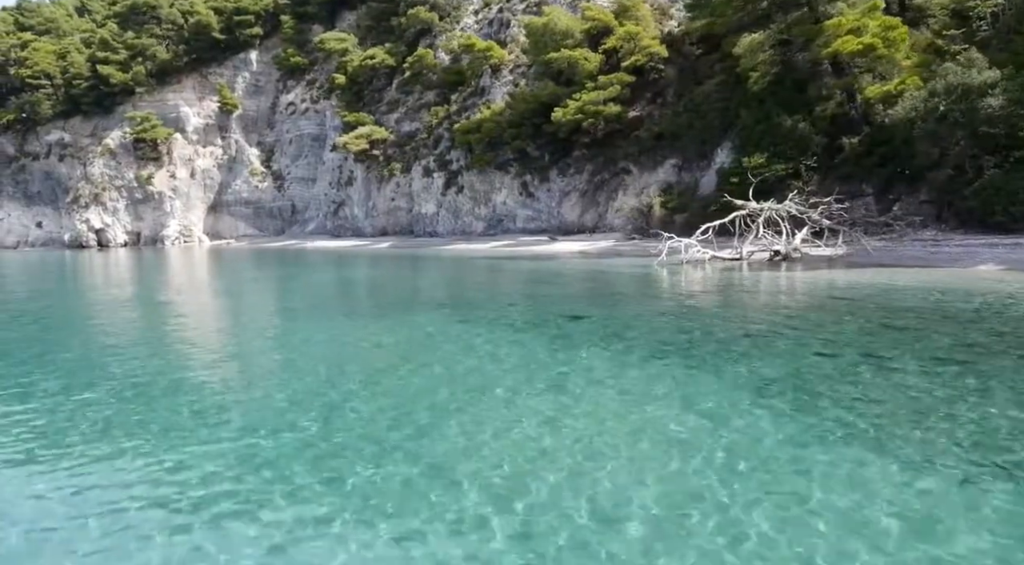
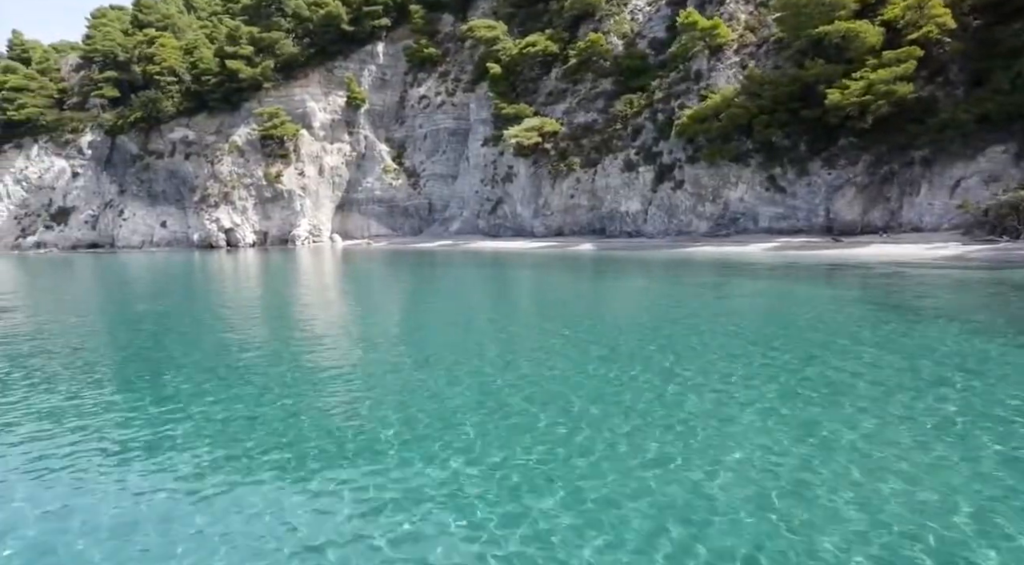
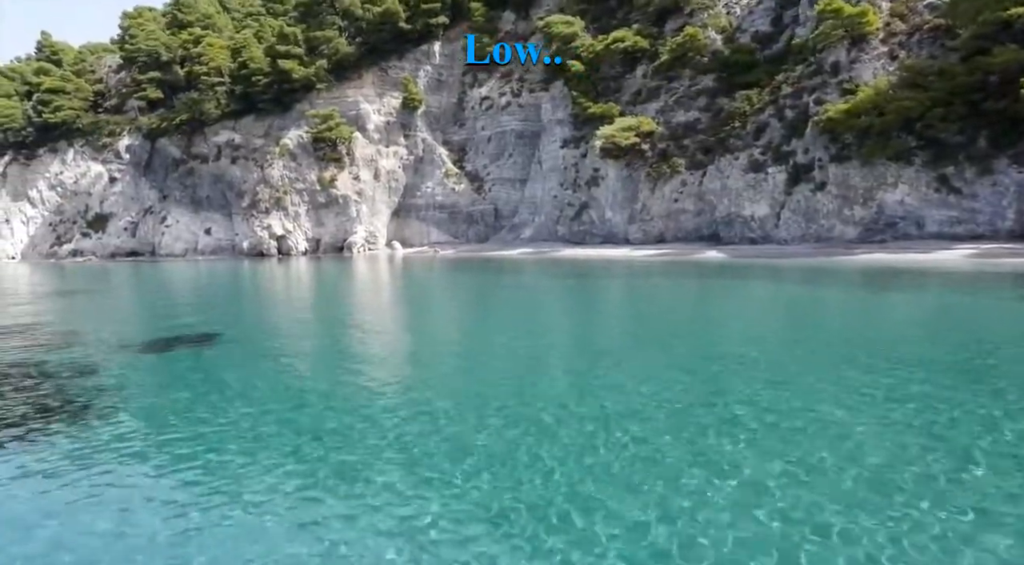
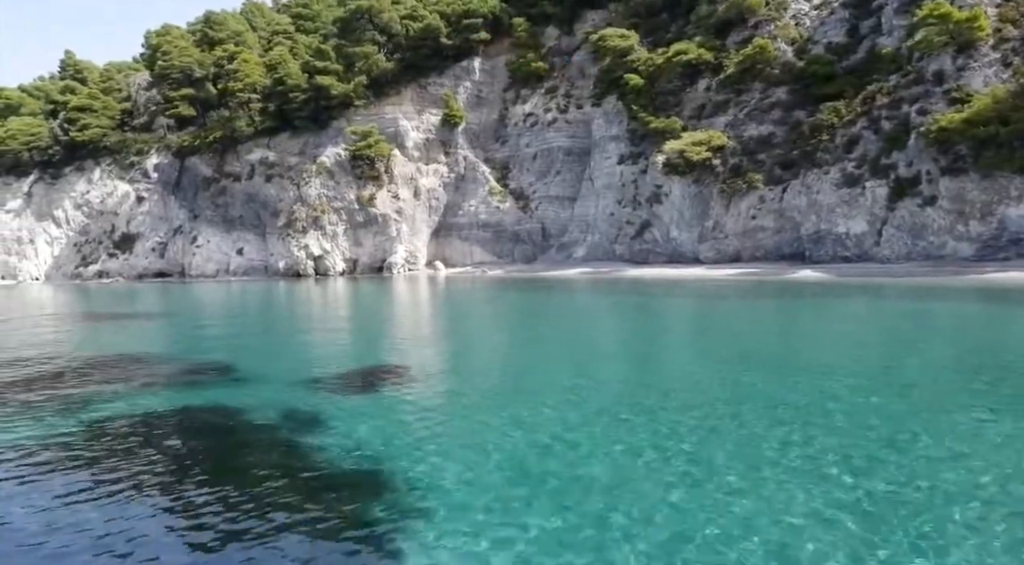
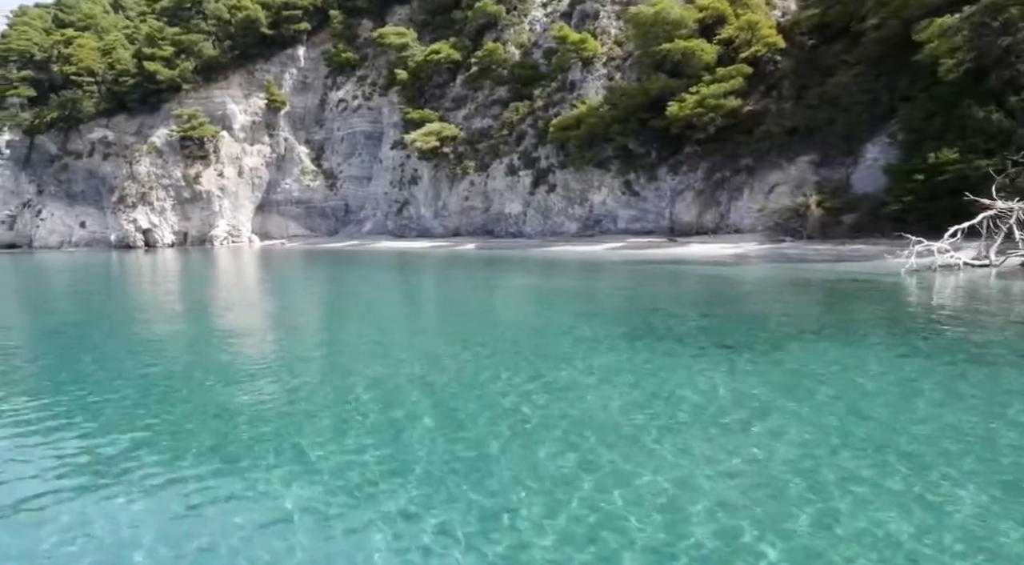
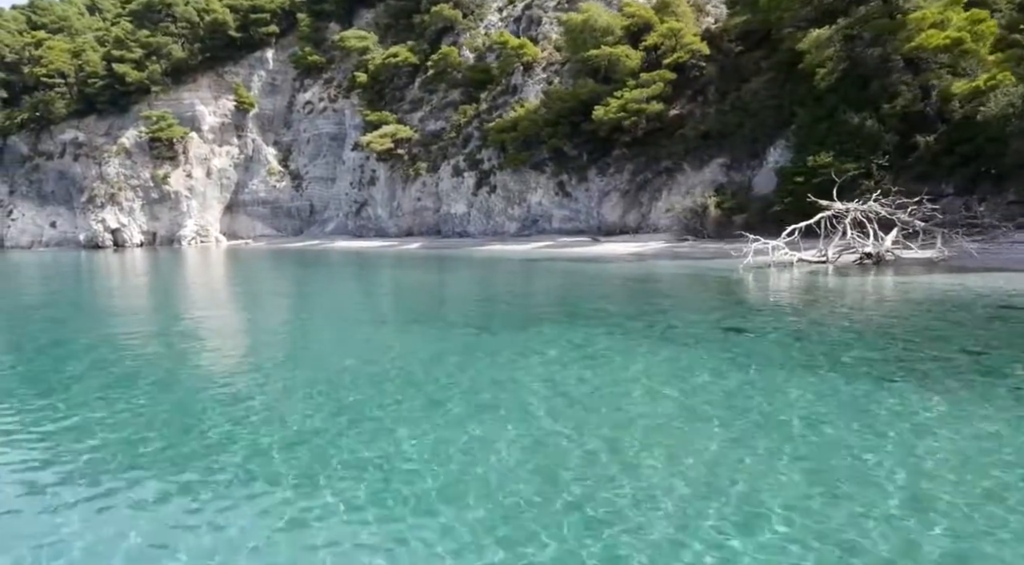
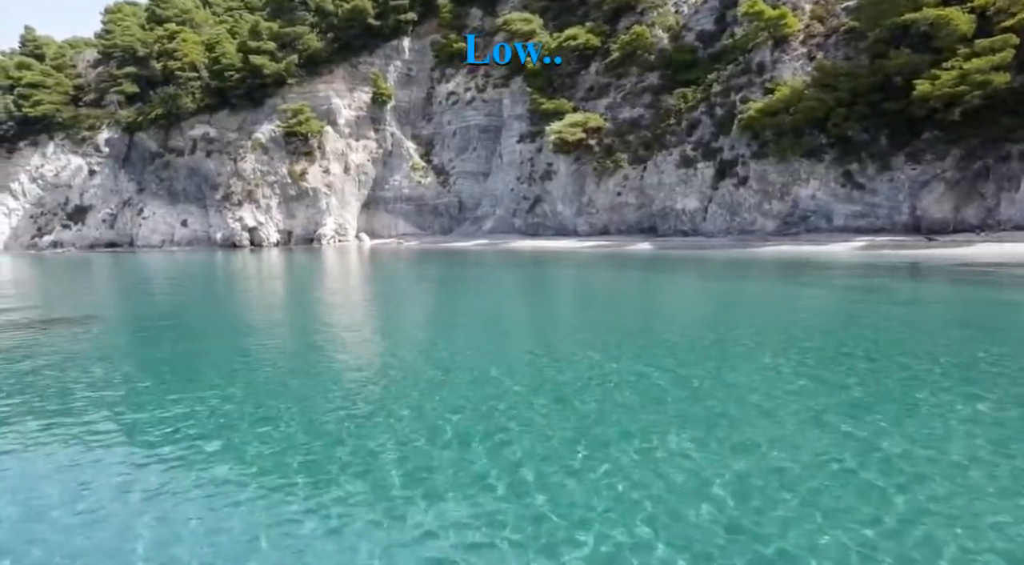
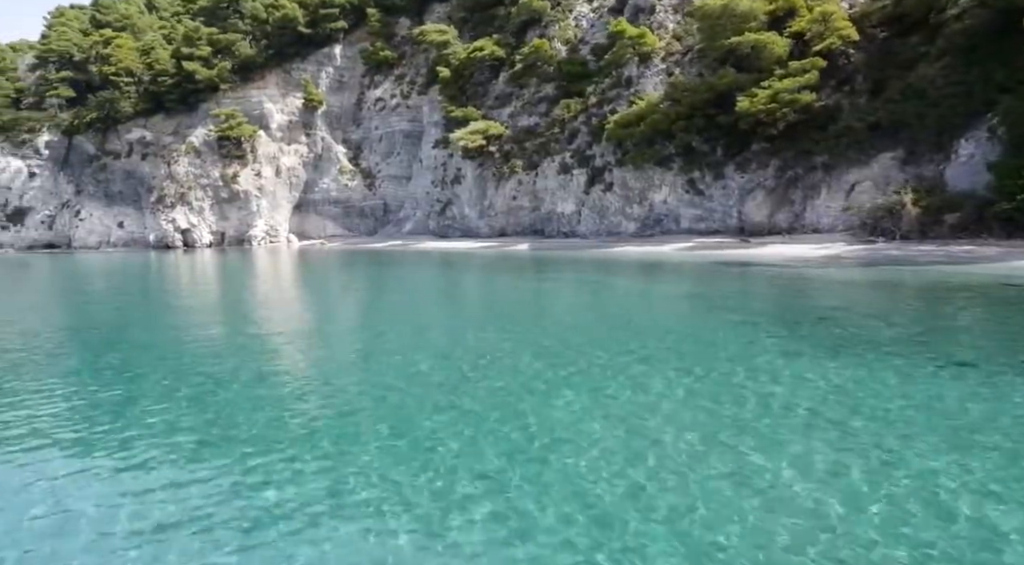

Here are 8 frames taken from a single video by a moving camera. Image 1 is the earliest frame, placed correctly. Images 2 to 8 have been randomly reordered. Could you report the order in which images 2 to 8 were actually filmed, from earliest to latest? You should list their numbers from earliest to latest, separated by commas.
6, 5, 8, 2, 7, 3, 4
